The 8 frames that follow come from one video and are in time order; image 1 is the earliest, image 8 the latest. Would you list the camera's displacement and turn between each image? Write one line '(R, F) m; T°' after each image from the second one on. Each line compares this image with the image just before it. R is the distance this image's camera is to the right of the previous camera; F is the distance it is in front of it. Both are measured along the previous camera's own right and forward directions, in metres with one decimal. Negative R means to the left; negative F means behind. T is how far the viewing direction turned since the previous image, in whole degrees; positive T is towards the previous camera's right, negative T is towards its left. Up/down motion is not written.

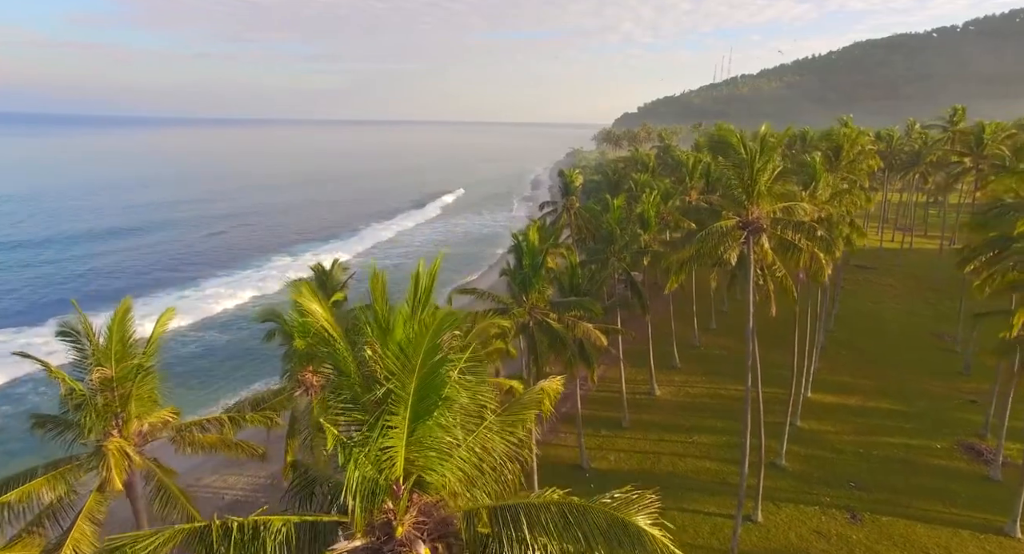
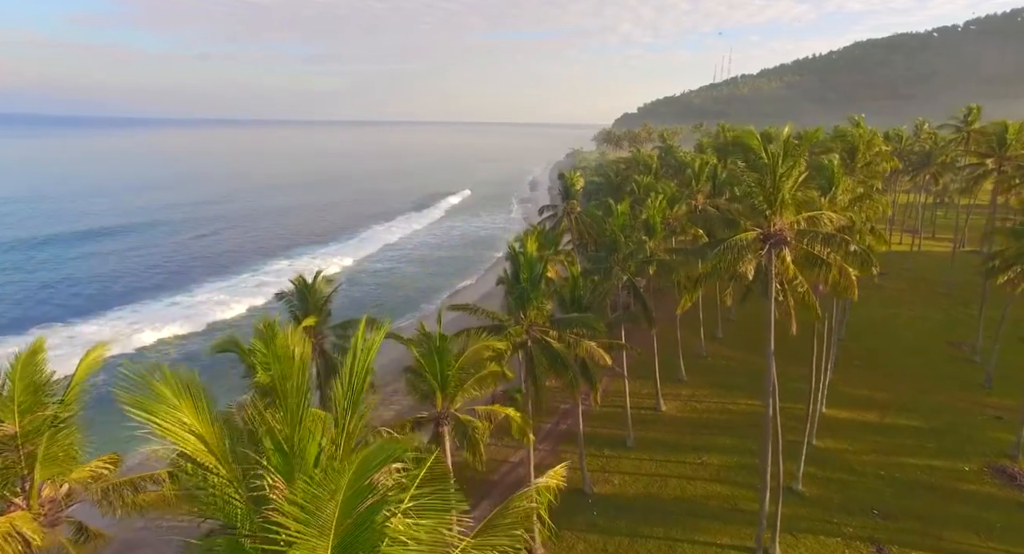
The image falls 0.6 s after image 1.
(+0.1, +1.4) m; 0°
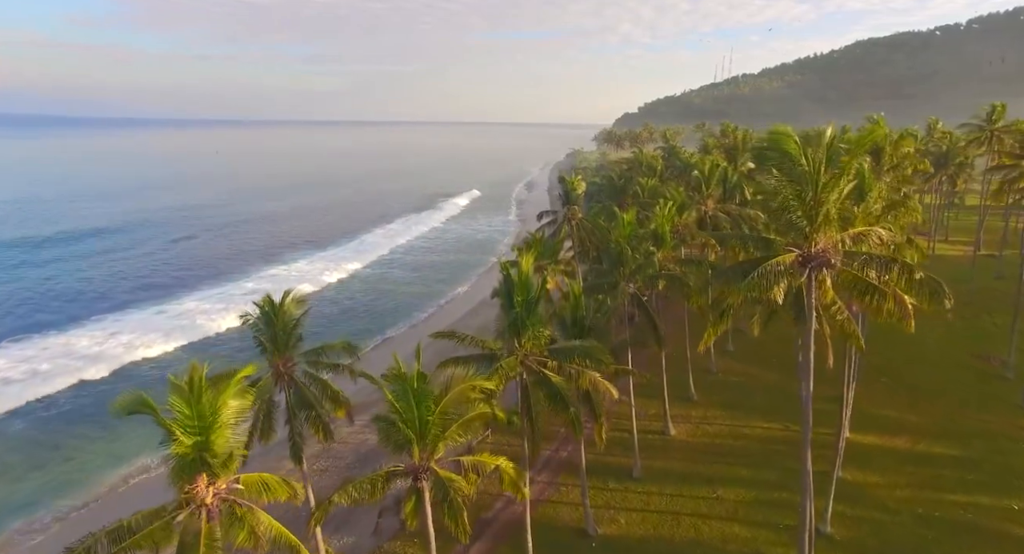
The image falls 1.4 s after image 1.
(+0.2, +2.1) m; 0°
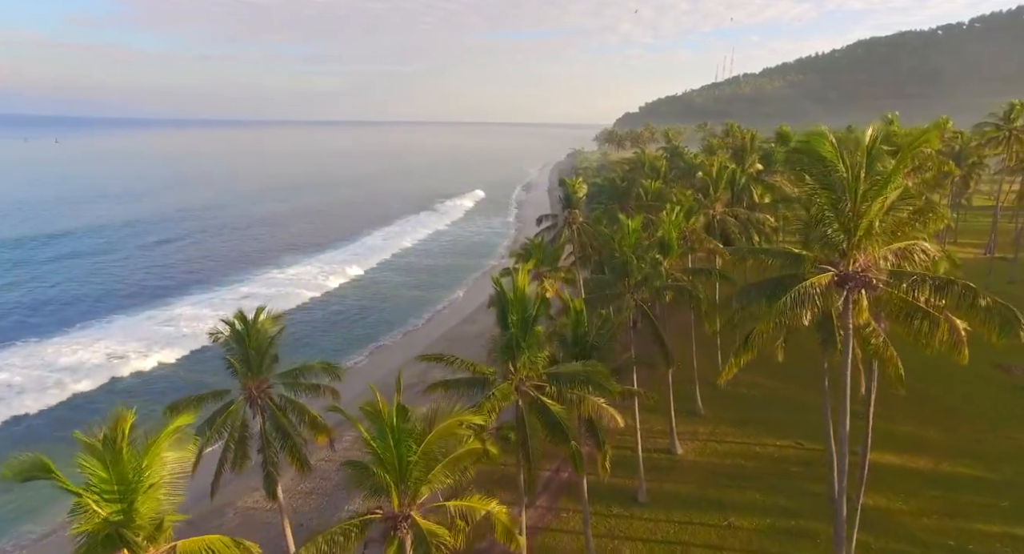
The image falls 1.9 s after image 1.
(+0.1, +1.4) m; 0°
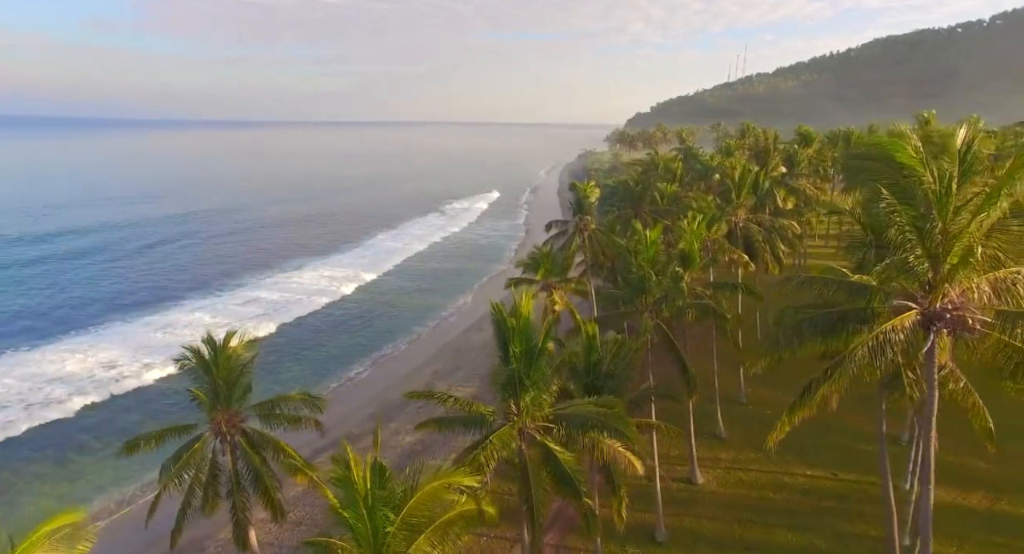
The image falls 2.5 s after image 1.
(+0.2, +1.8) m; -1°
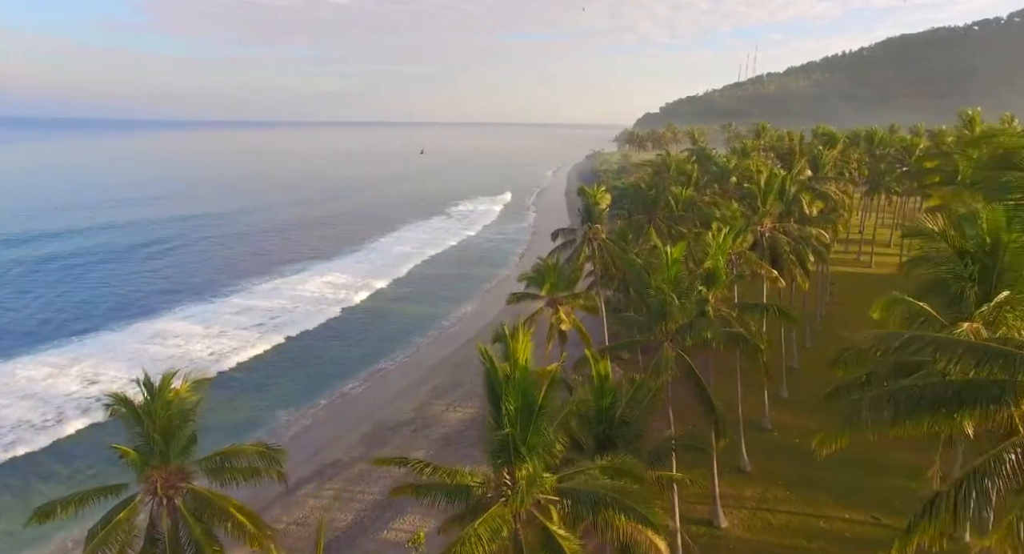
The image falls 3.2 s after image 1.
(+0.2, +2.3) m; -1°
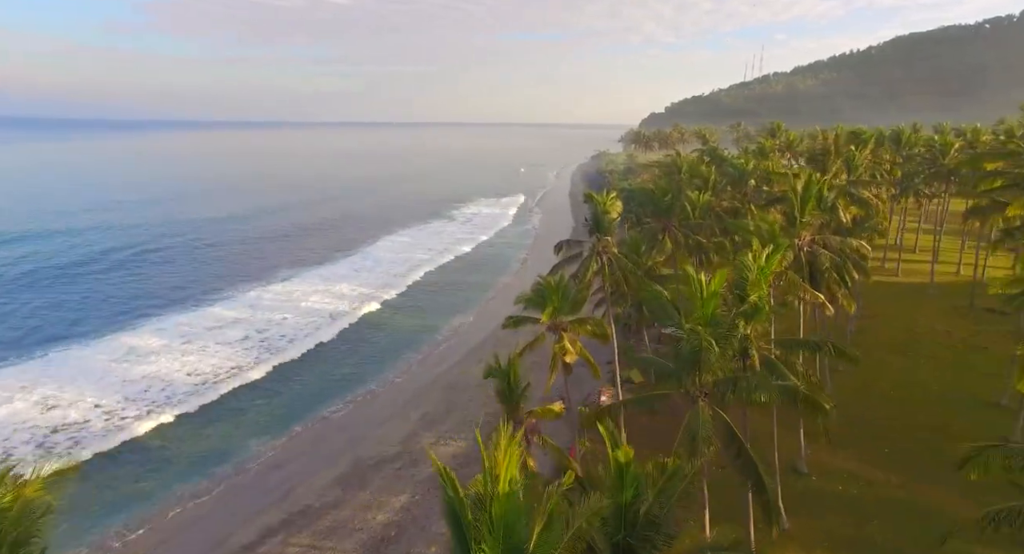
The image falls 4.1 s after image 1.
(+0.2, +3.3) m; 0°
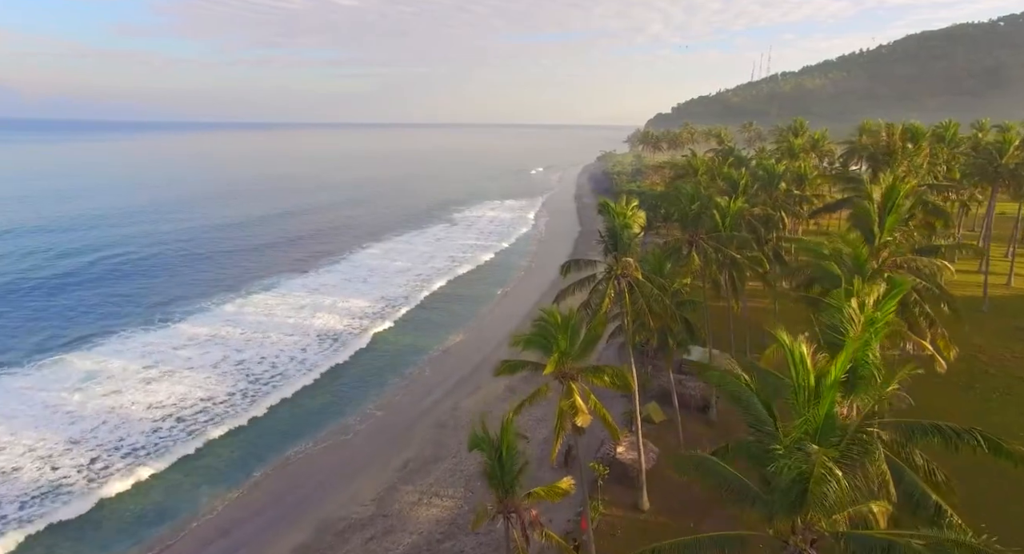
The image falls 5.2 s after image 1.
(+0.2, +4.5) m; 0°
